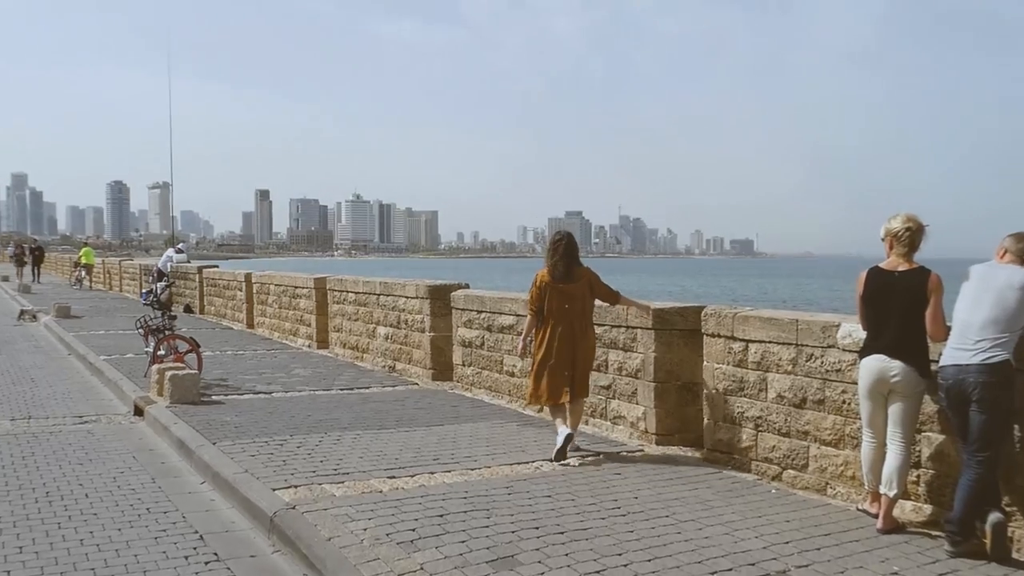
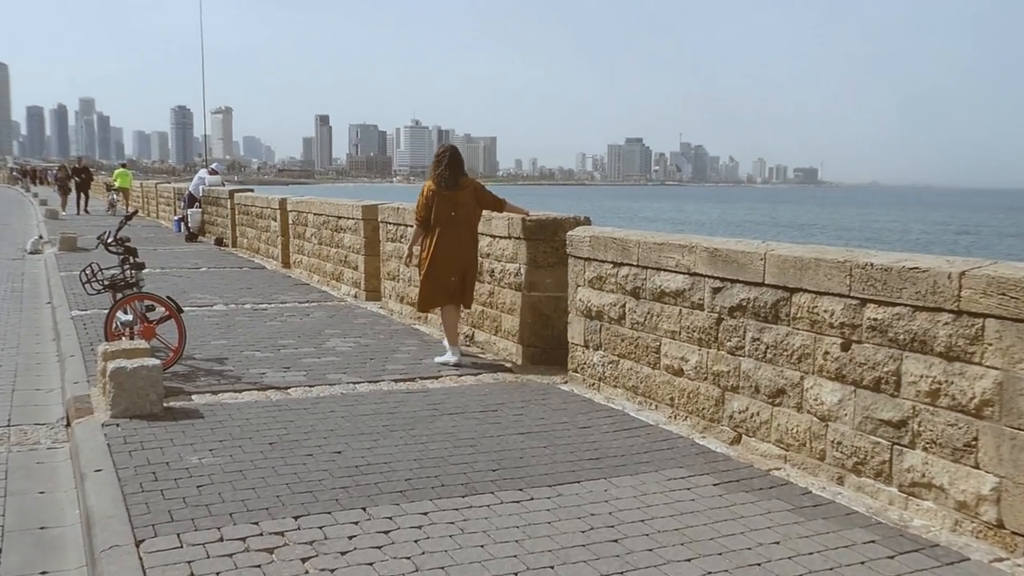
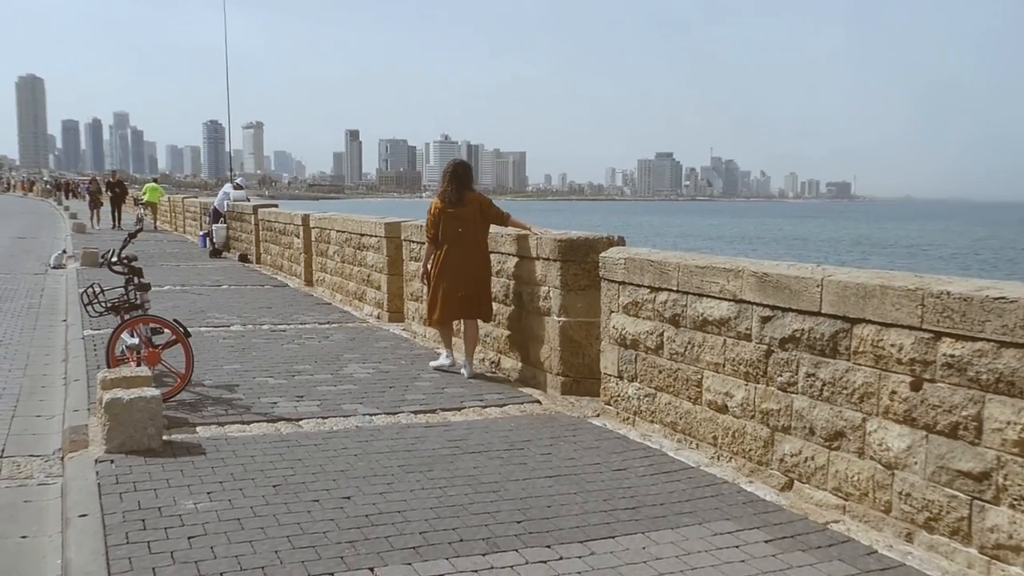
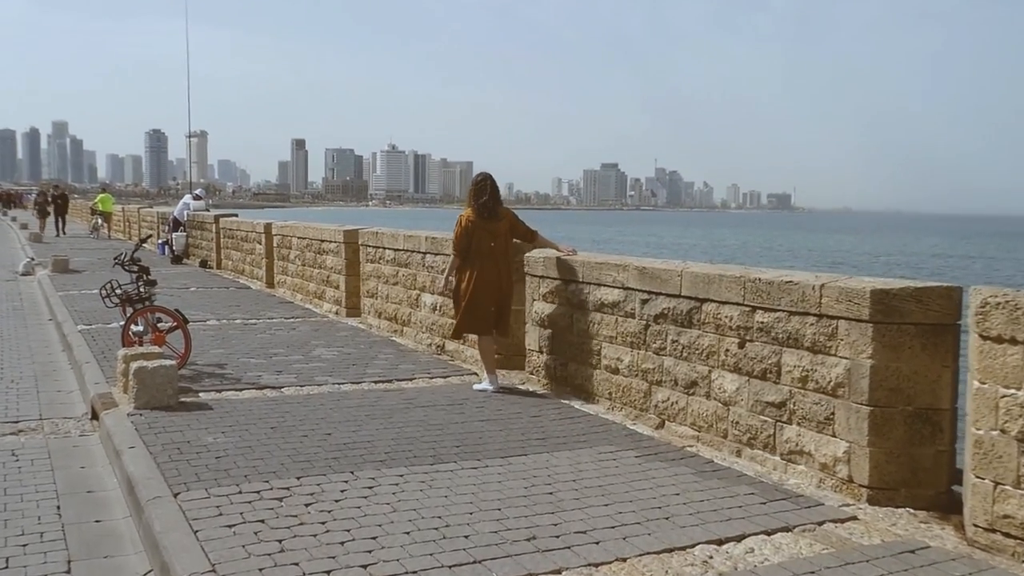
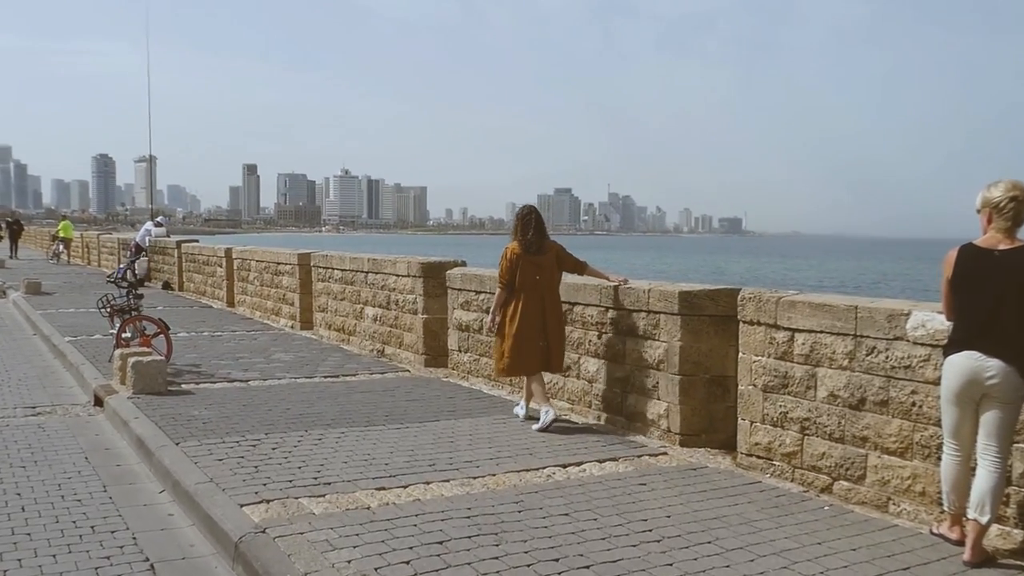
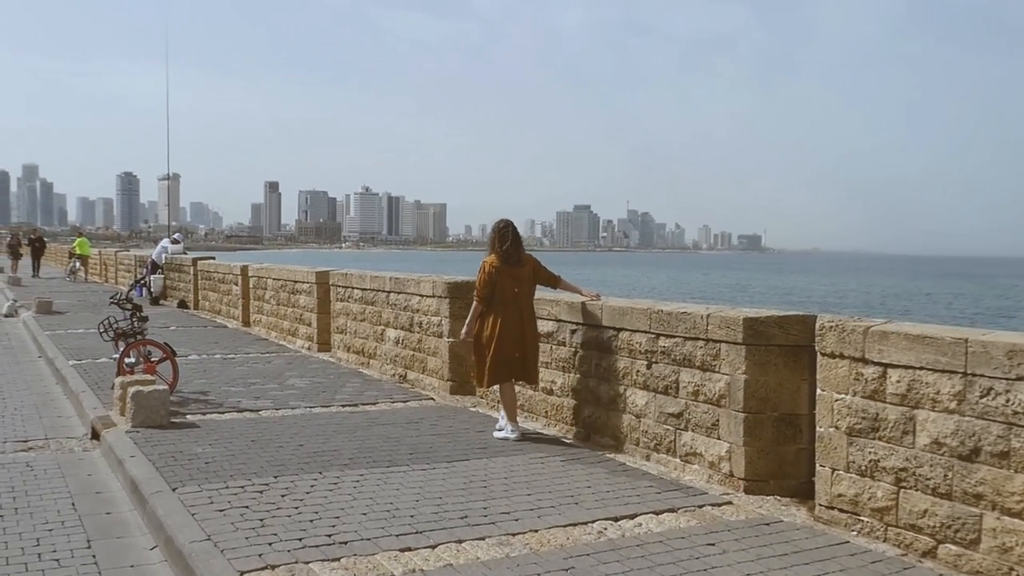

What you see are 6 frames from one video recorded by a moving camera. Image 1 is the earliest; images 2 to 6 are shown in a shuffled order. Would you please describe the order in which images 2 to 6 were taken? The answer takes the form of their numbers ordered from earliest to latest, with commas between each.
5, 6, 4, 2, 3
